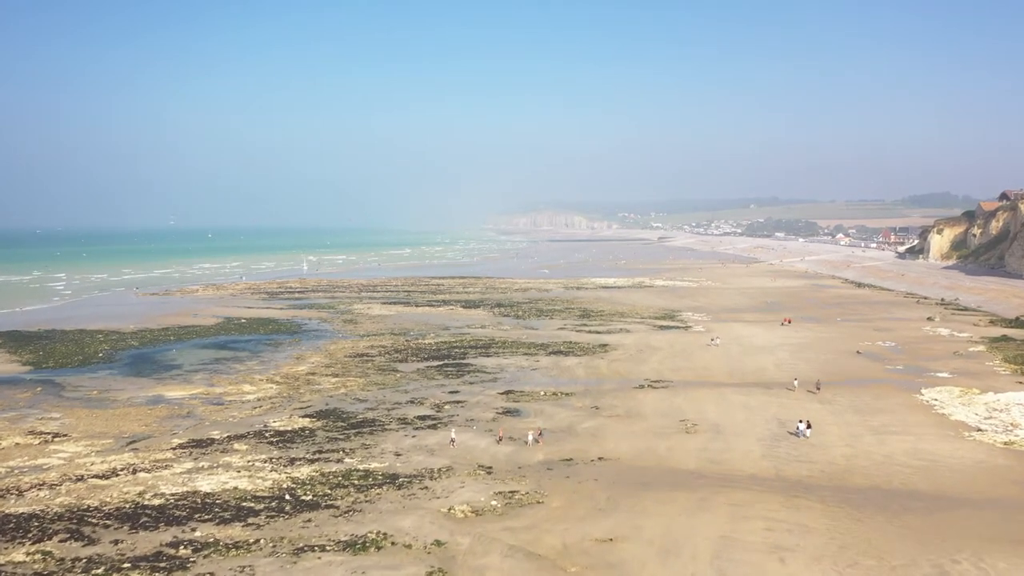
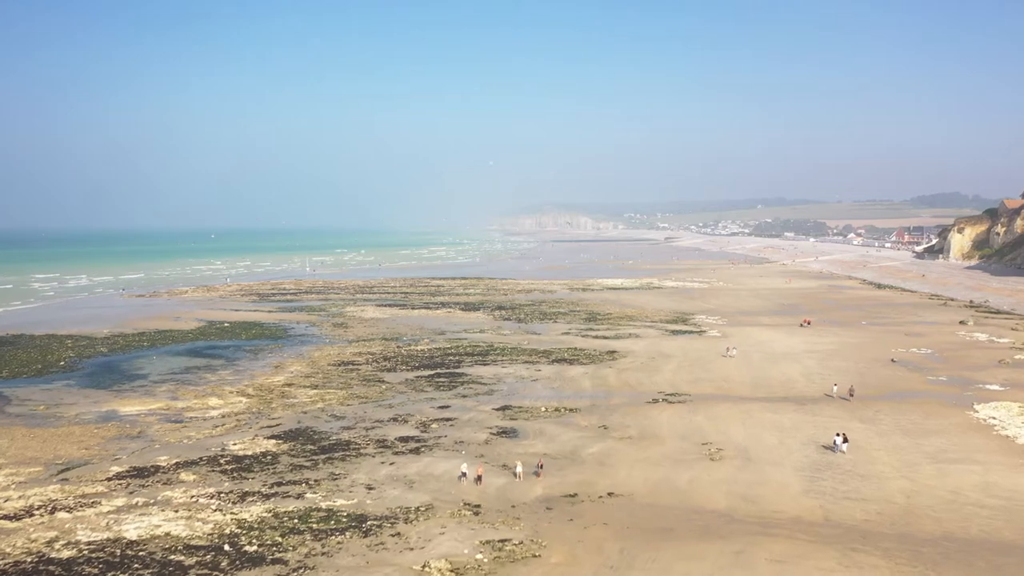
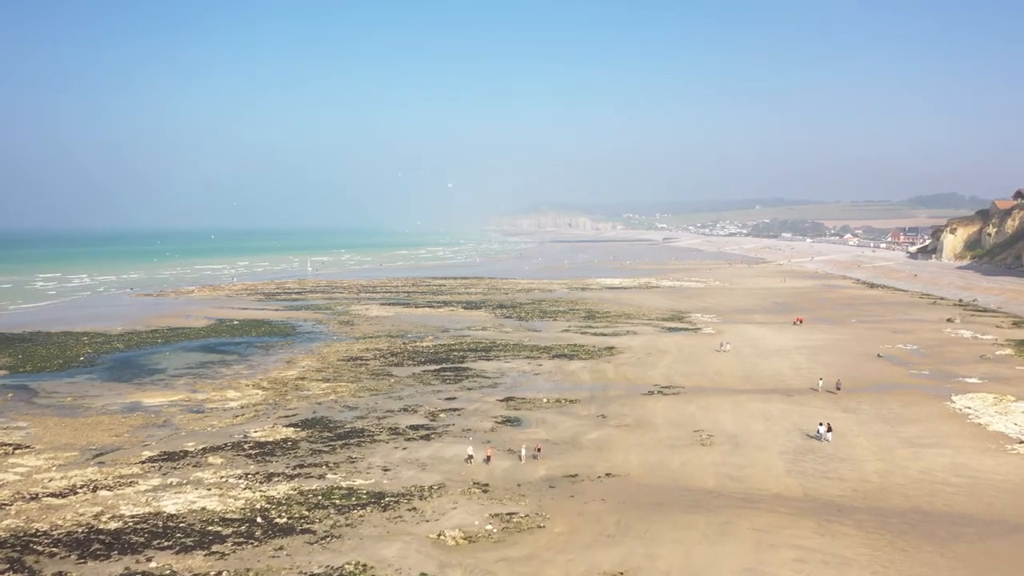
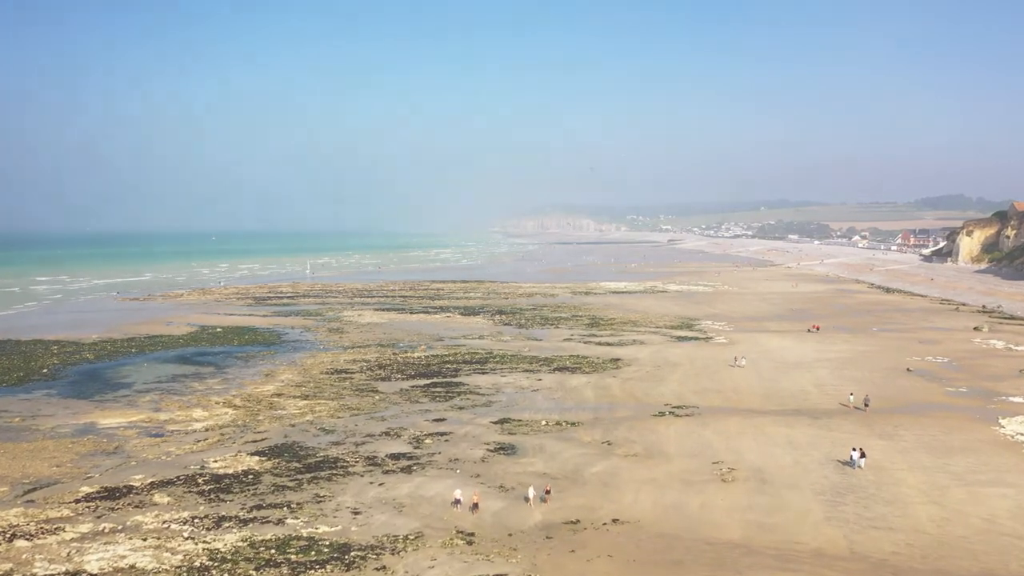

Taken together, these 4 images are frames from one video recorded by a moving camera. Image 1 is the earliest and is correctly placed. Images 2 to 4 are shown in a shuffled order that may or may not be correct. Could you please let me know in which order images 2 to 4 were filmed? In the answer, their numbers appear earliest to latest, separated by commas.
3, 2, 4
